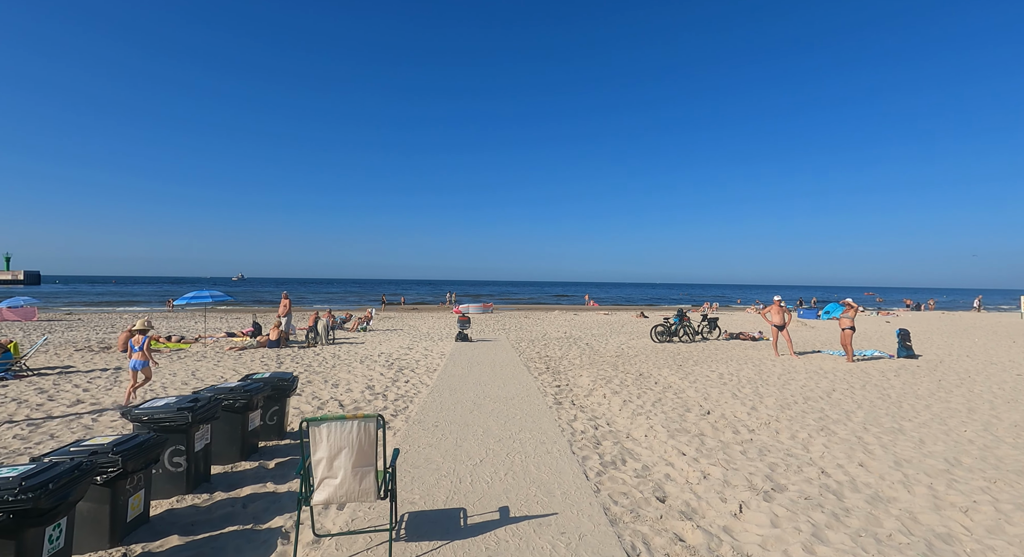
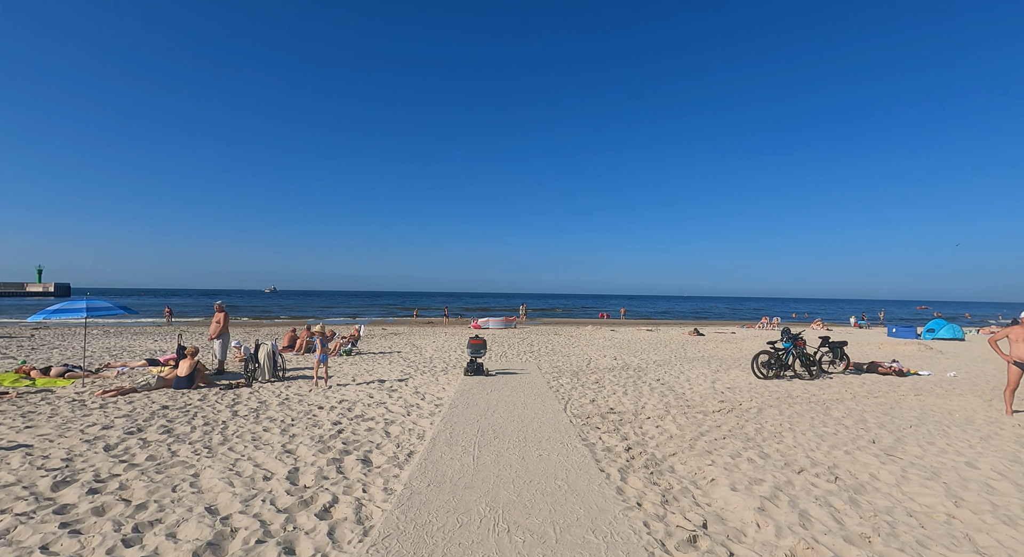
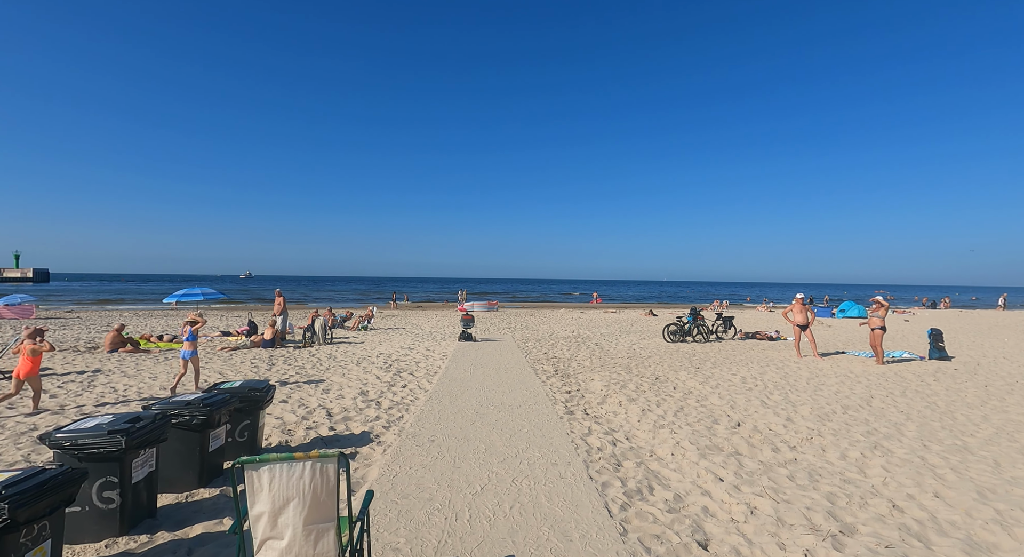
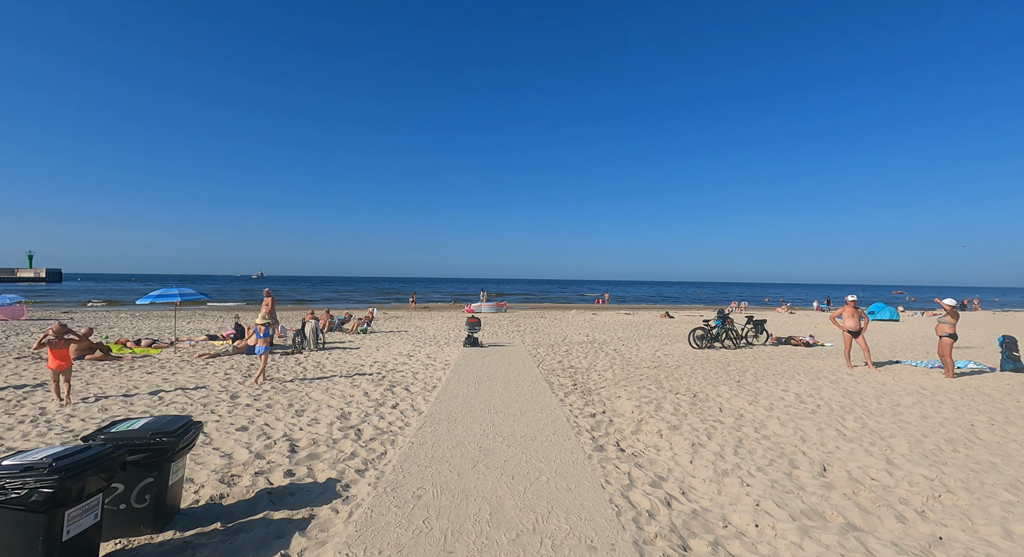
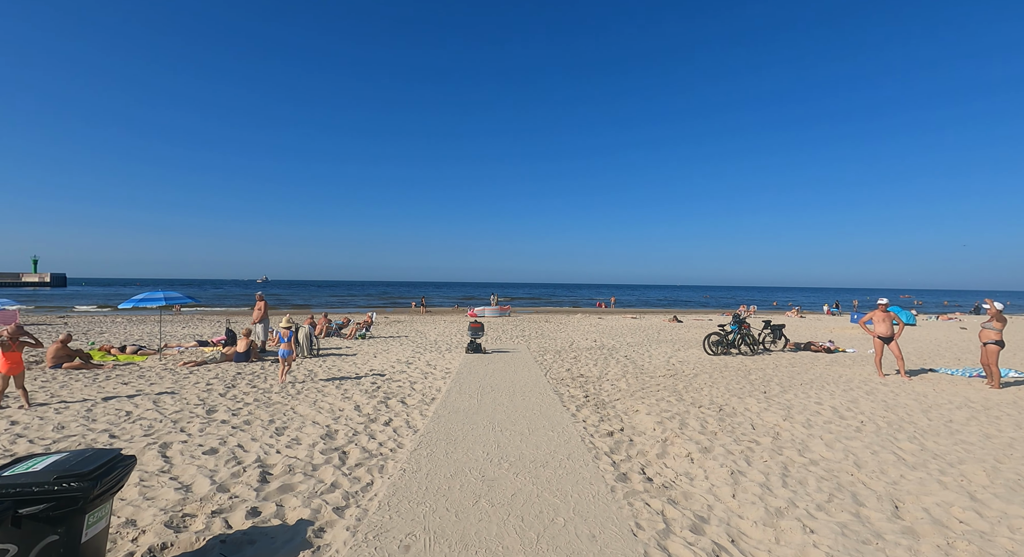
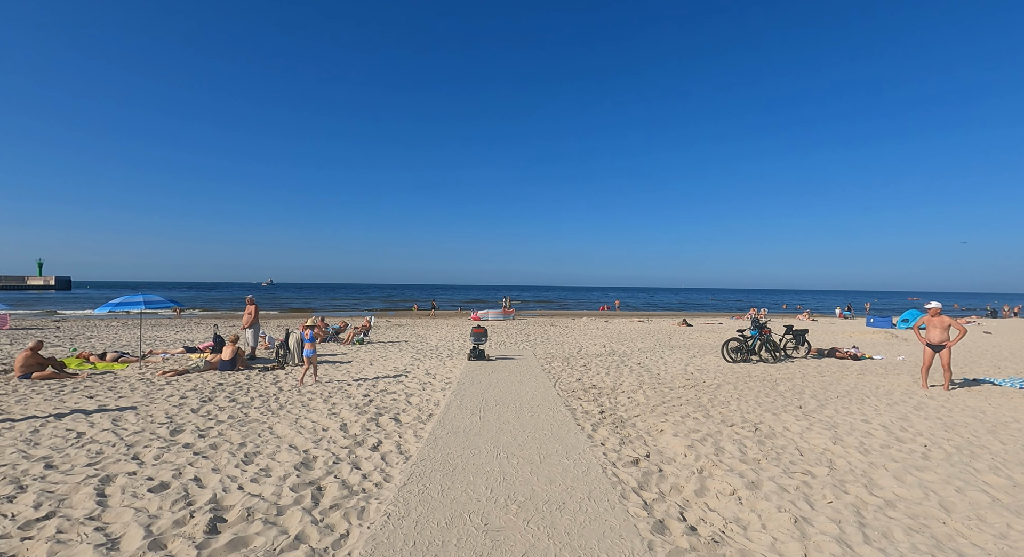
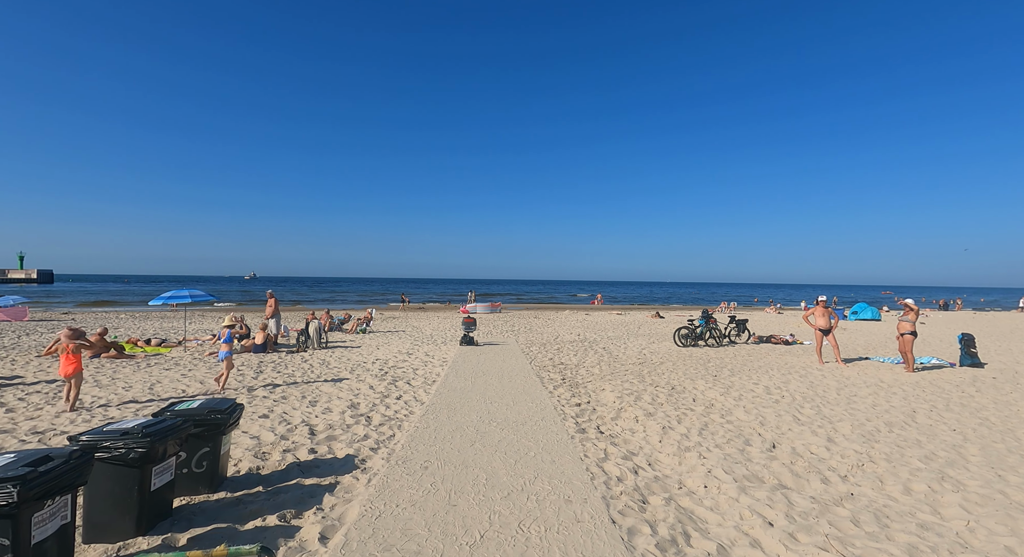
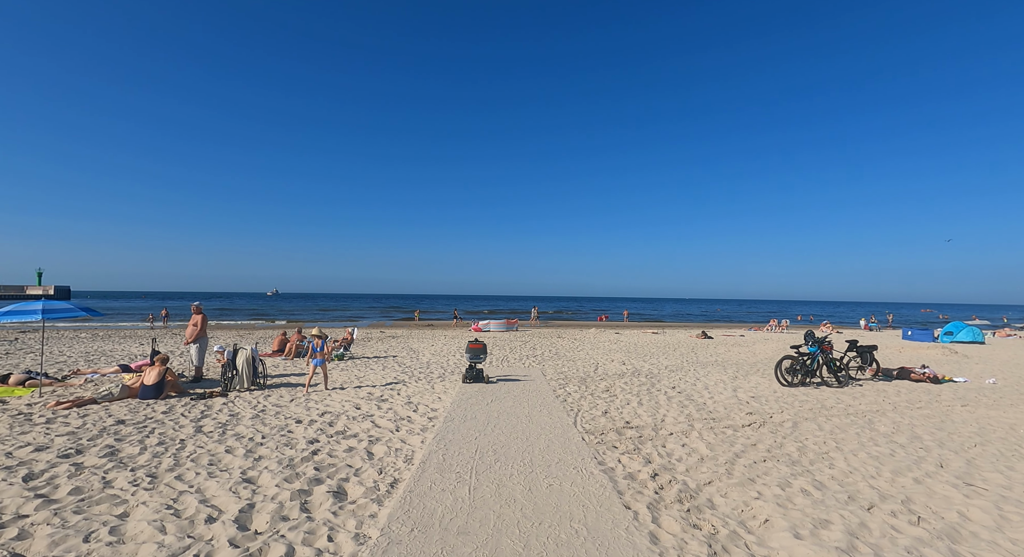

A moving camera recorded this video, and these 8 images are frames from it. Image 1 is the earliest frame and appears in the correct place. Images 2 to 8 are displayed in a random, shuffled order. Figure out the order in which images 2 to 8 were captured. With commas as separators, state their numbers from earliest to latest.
3, 7, 4, 5, 6, 2, 8
